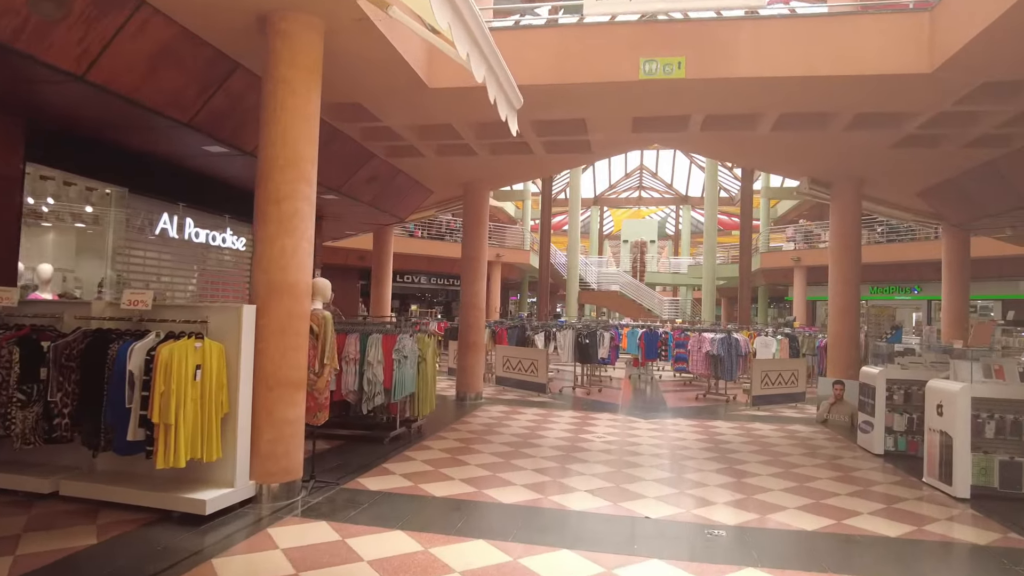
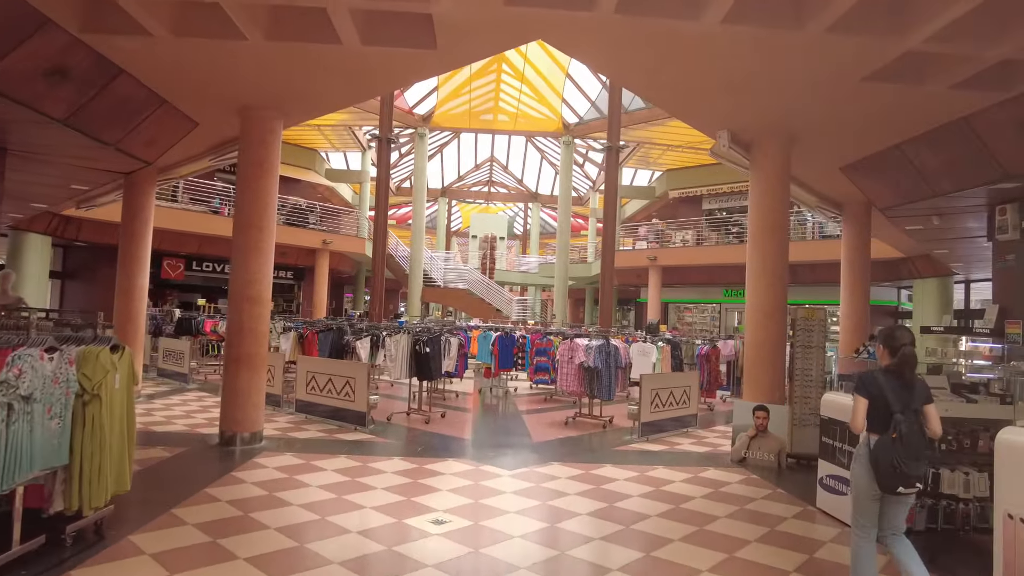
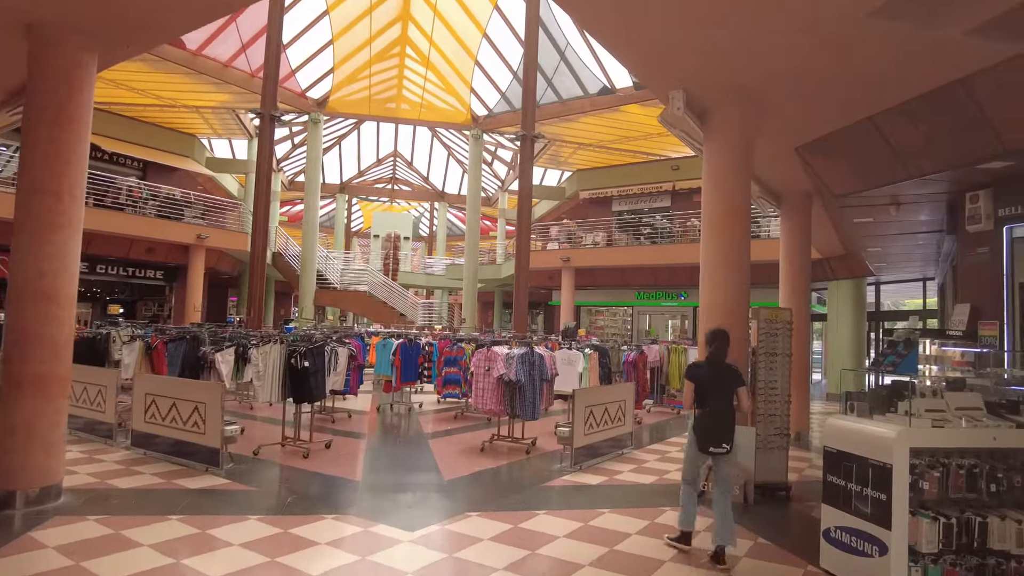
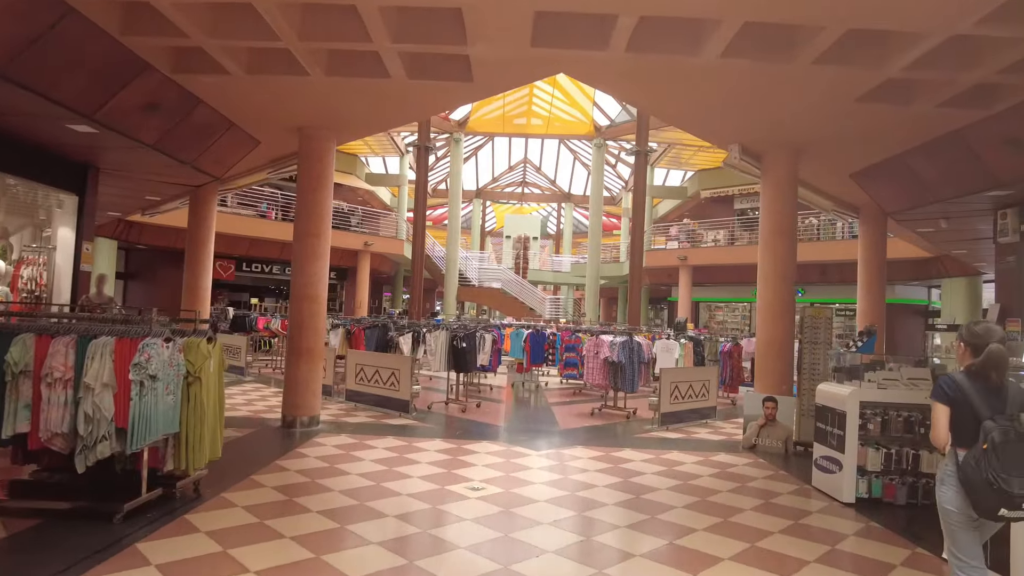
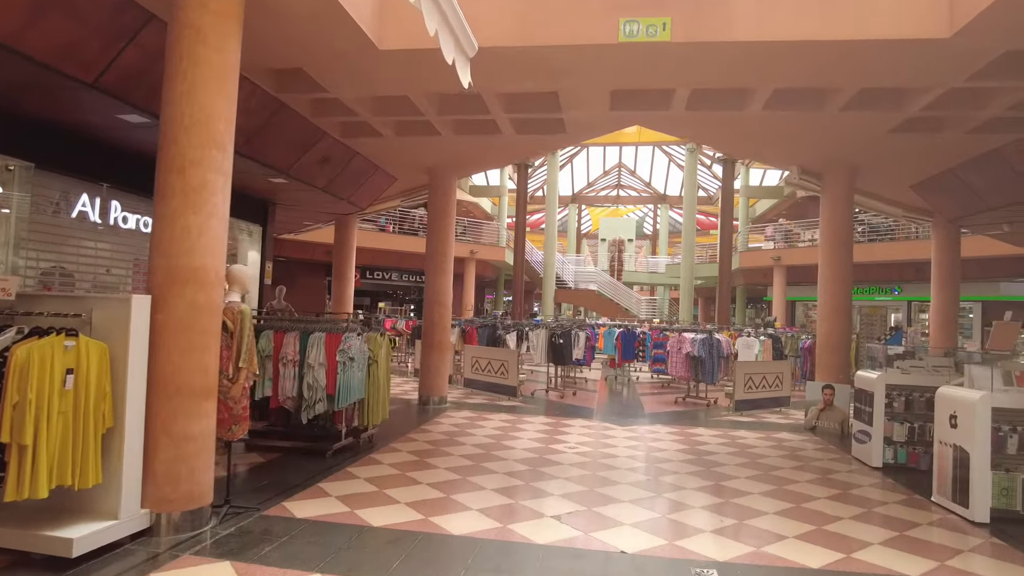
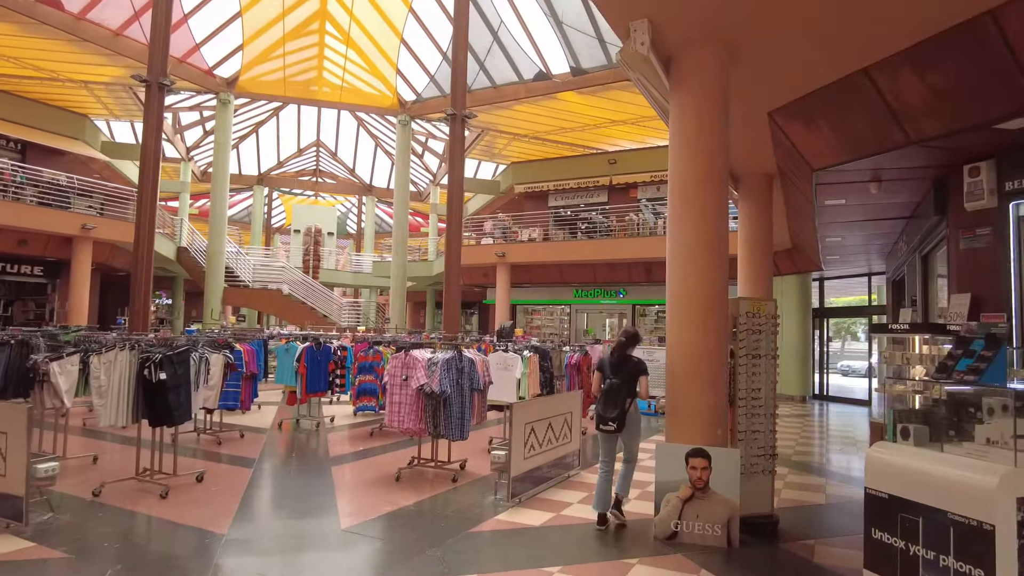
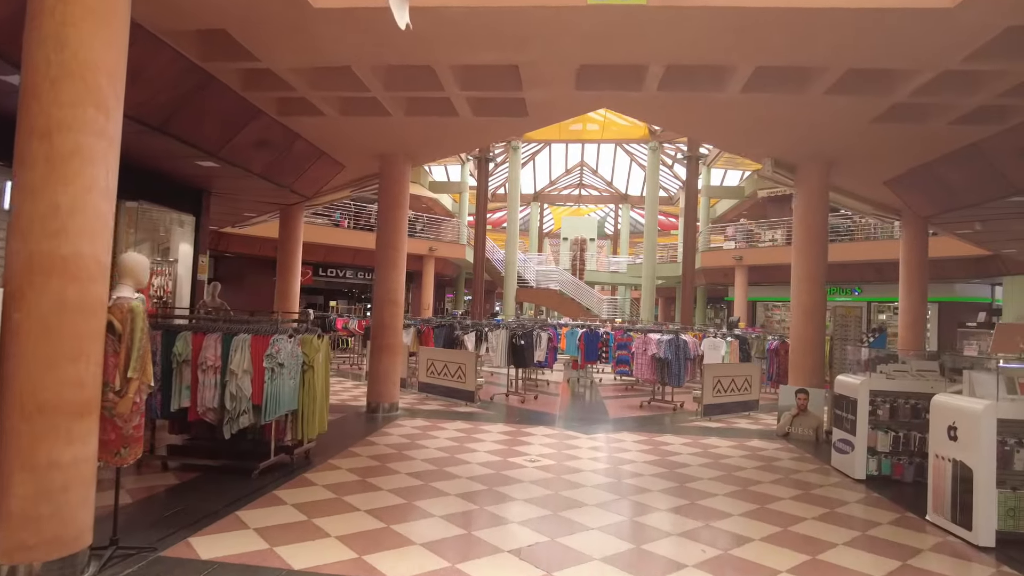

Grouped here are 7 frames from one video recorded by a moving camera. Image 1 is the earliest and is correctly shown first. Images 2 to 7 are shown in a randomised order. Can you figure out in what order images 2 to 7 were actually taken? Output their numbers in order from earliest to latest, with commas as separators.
5, 7, 4, 2, 3, 6
